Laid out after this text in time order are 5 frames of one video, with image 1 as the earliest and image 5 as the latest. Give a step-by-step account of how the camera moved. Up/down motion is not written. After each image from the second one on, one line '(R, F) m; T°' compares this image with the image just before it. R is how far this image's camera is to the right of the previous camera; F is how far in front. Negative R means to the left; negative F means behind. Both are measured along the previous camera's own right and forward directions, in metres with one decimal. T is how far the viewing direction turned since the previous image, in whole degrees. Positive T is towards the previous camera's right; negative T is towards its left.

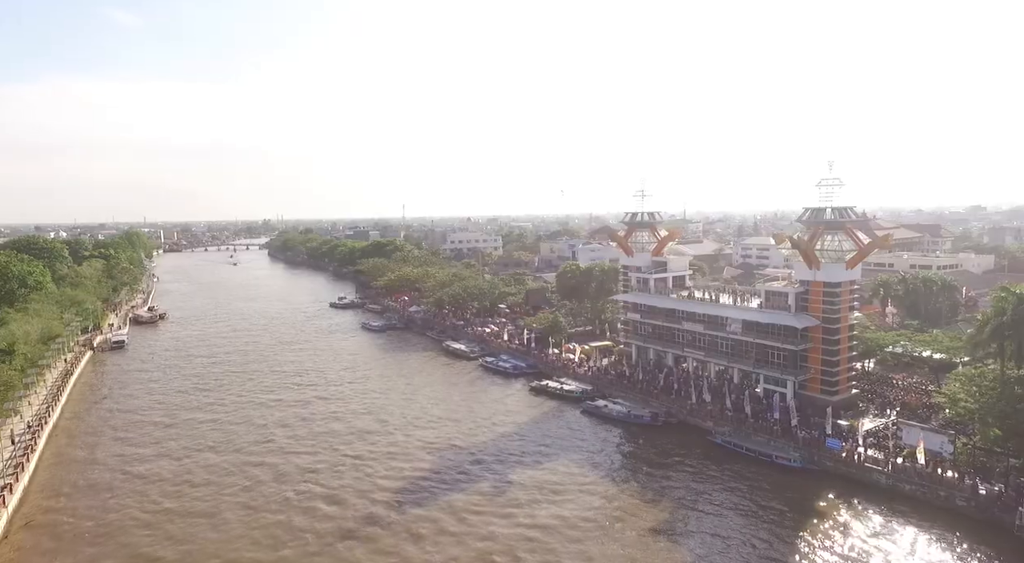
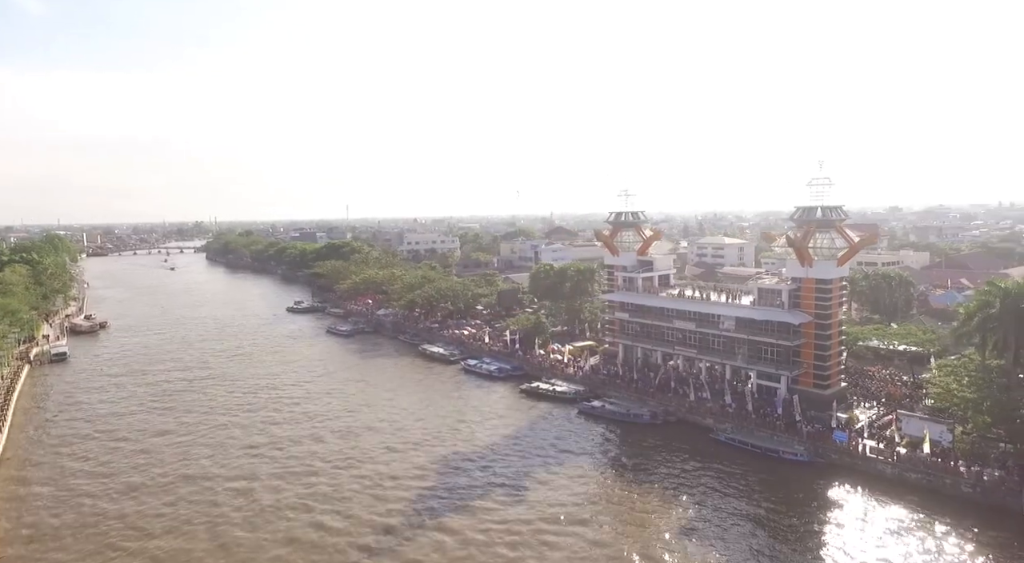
(-3.4, +0.8) m; +7°
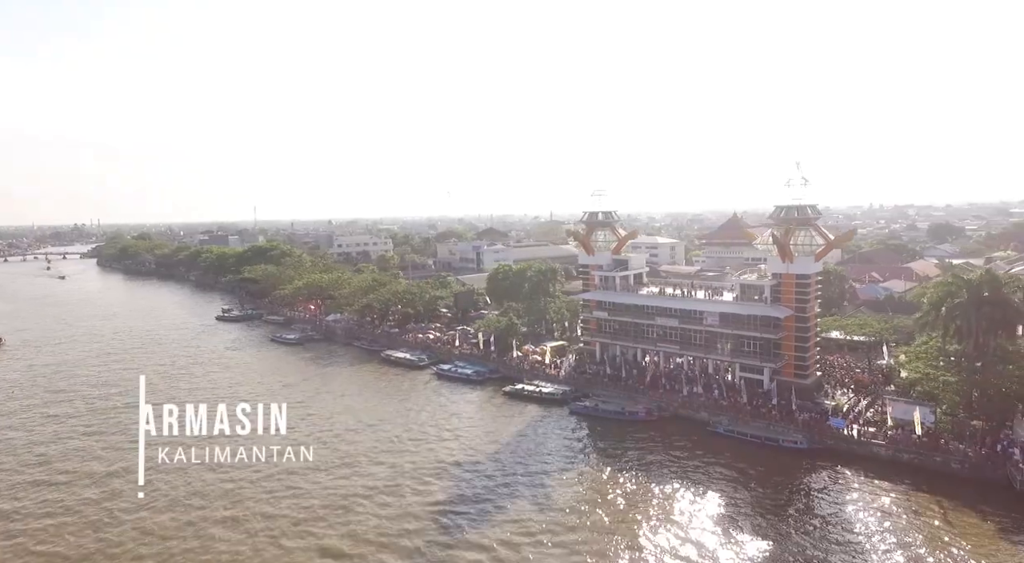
(-5.3, +1.2) m; +10°
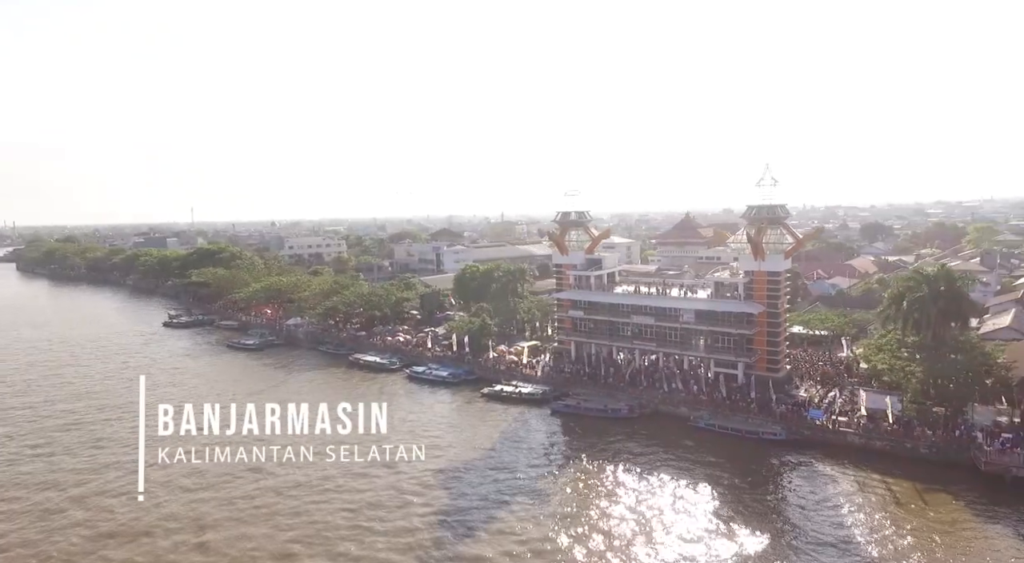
(-2.4, +0.3) m; +6°
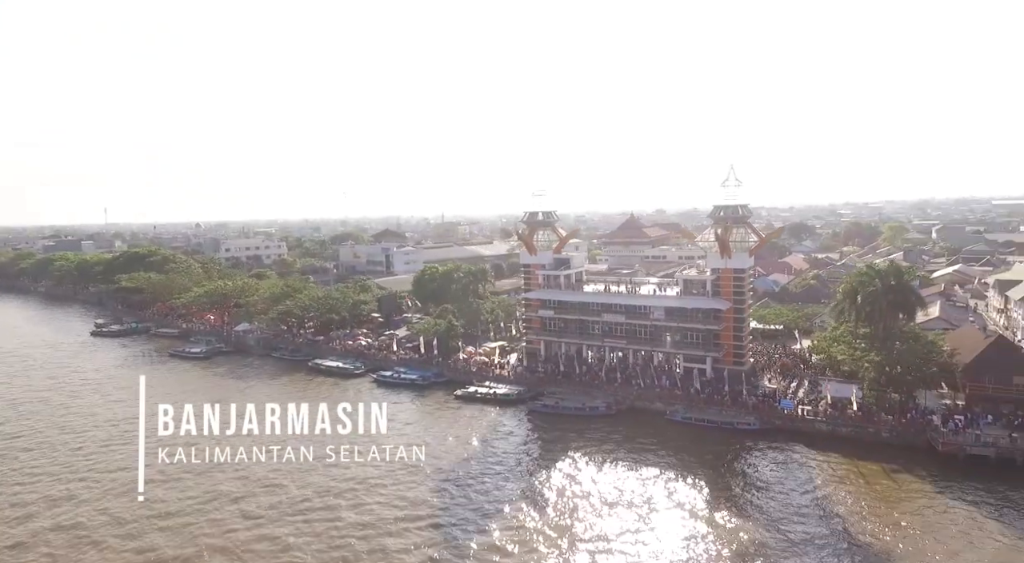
(-3.0, +0.5) m; +7°
